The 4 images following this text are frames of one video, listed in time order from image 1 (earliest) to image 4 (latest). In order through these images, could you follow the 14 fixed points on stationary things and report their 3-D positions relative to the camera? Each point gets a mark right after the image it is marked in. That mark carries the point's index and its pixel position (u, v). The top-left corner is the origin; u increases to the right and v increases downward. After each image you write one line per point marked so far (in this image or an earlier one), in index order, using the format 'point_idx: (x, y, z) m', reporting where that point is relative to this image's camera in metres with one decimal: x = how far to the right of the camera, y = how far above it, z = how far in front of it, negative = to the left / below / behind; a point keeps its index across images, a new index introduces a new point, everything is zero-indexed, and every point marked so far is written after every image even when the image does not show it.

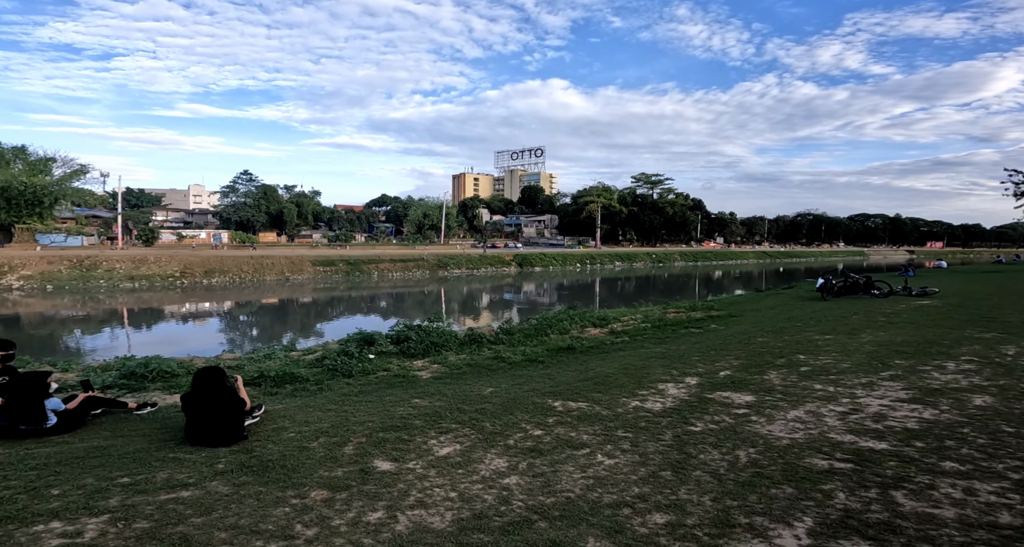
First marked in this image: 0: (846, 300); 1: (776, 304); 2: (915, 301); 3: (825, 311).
0: (+10.5, -0.8, +18.8) m
1: (+7.7, -0.9, +17.7) m
2: (+11.3, -0.8, +17.0) m
3: (+8.4, -0.9, +15.2) m
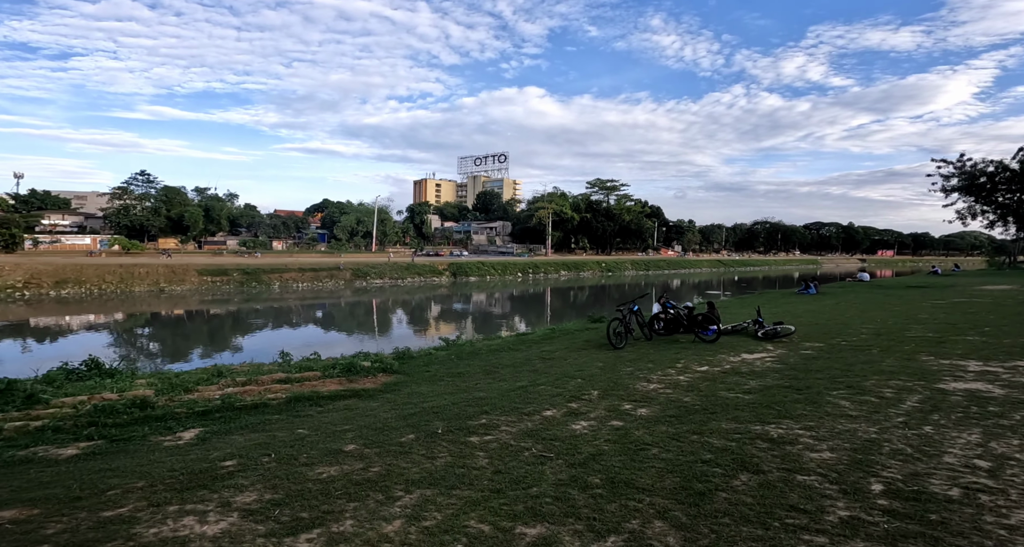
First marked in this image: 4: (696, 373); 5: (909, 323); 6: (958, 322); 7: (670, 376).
0: (+3.0, -1.4, +12.4) m
1: (+0.3, -1.5, +11.1) m
2: (+3.9, -1.4, +10.6) m
3: (+1.1, -1.5, +8.6) m
4: (+2.8, -1.5, +9.1) m
5: (+9.6, -1.2, +14.7) m
6: (+10.8, -1.1, +14.7) m
7: (+2.3, -1.5, +9.0) m
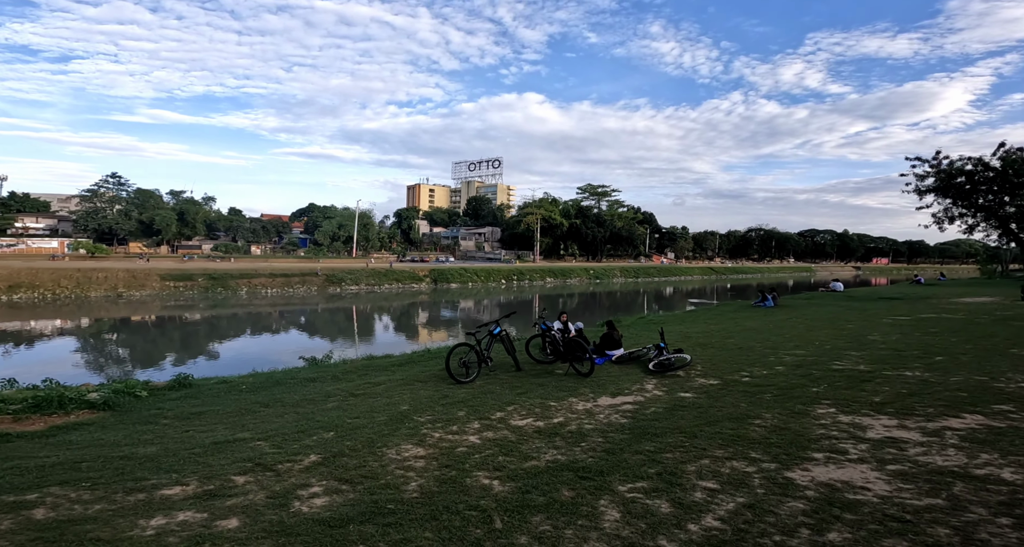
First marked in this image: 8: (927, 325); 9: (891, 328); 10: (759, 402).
0: (+0.1, -1.7, +9.9) m
1: (-2.6, -1.8, +8.6) m
2: (+1.1, -1.7, +8.1) m
3: (-1.8, -1.7, +6.2) m
4: (-0.1, -1.7, +6.7) m
5: (+6.8, -1.5, +12.3) m
6: (+7.9, -1.5, +12.2) m
7: (-0.5, -1.7, +6.5) m
8: (+10.8, -1.3, +15.8) m
9: (+9.6, -1.4, +15.5) m
10: (+3.1, -1.6, +7.7) m
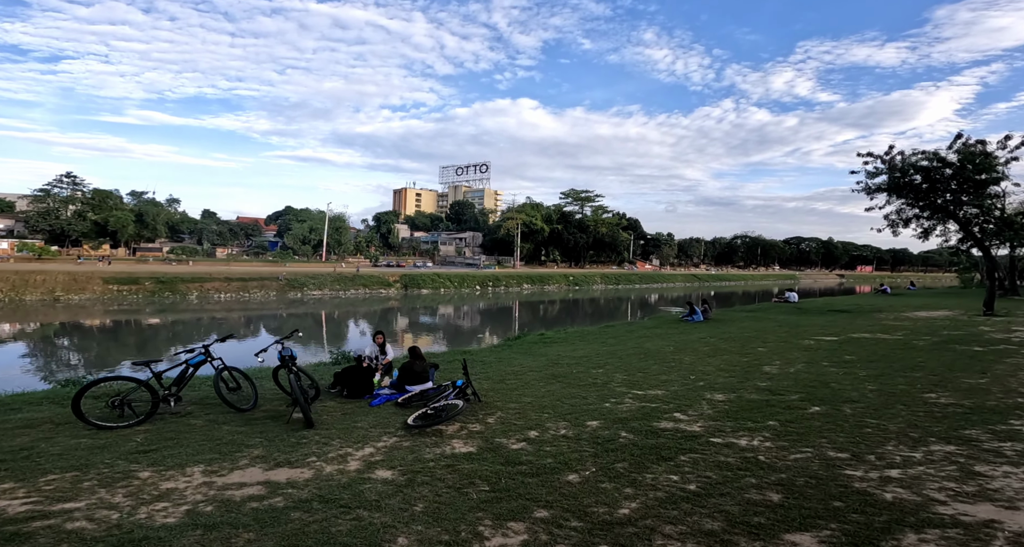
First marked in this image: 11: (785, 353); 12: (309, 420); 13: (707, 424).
0: (-3.3, -1.8, +7.0) m
1: (-6.0, -1.9, +5.7) m
2: (-2.4, -1.8, +5.2) m
3: (-5.2, -1.8, +3.2) m
4: (-3.5, -1.8, +3.8) m
5: (+3.3, -1.7, +9.4) m
6: (+4.4, -1.7, +9.4) m
7: (-4.0, -1.8, +3.6) m
8: (+7.2, -1.6, +13.0) m
9: (+6.1, -1.7, +12.6) m
10: (-0.4, -1.7, +4.8) m
11: (+6.0, -1.7, +12.9) m
12: (-2.3, -1.7, +7.0) m
13: (+2.3, -1.7, +7.0) m
